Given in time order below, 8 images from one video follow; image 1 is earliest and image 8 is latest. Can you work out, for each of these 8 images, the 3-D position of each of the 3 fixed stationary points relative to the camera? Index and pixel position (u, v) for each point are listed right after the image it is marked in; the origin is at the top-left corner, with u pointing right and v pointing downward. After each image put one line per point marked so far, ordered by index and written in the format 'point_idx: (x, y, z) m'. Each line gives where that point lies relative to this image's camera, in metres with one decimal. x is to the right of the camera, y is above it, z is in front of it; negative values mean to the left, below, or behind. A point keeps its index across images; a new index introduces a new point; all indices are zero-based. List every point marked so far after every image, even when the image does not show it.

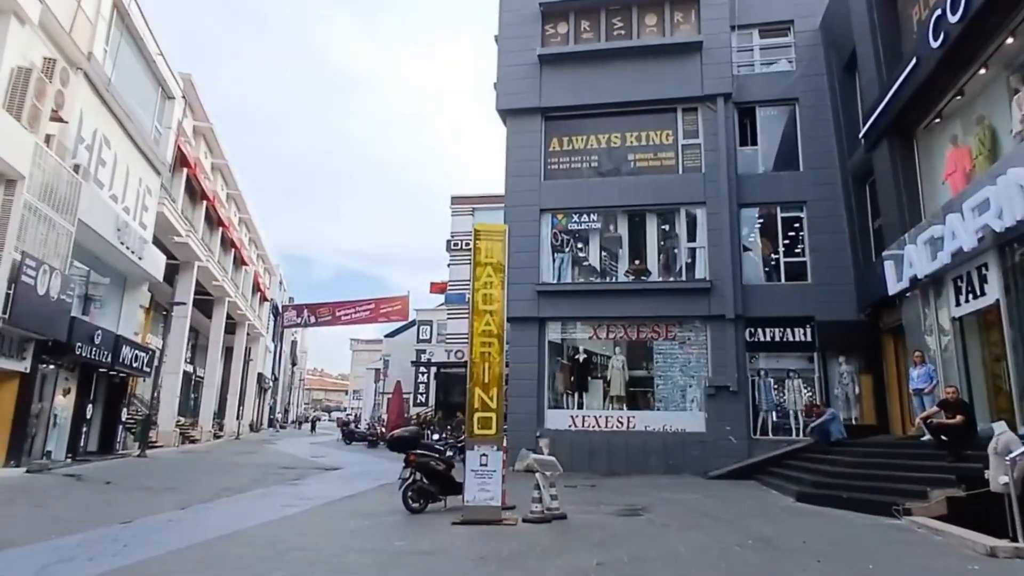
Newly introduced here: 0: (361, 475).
0: (-3.5, -4.2, +14.5) m
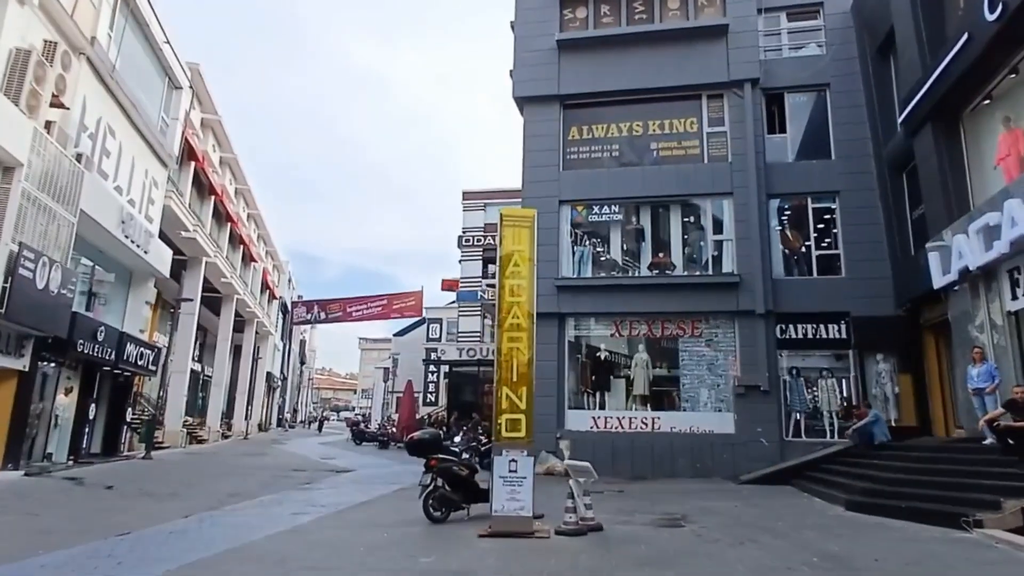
0: (-3.1, -4.1, +13.9) m
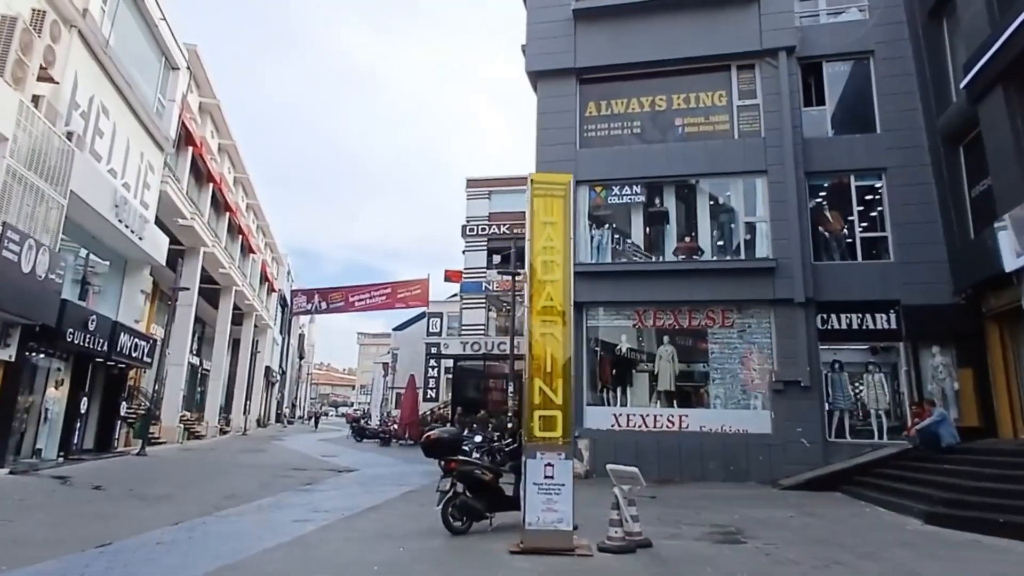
0: (-2.7, -3.8, +12.9) m
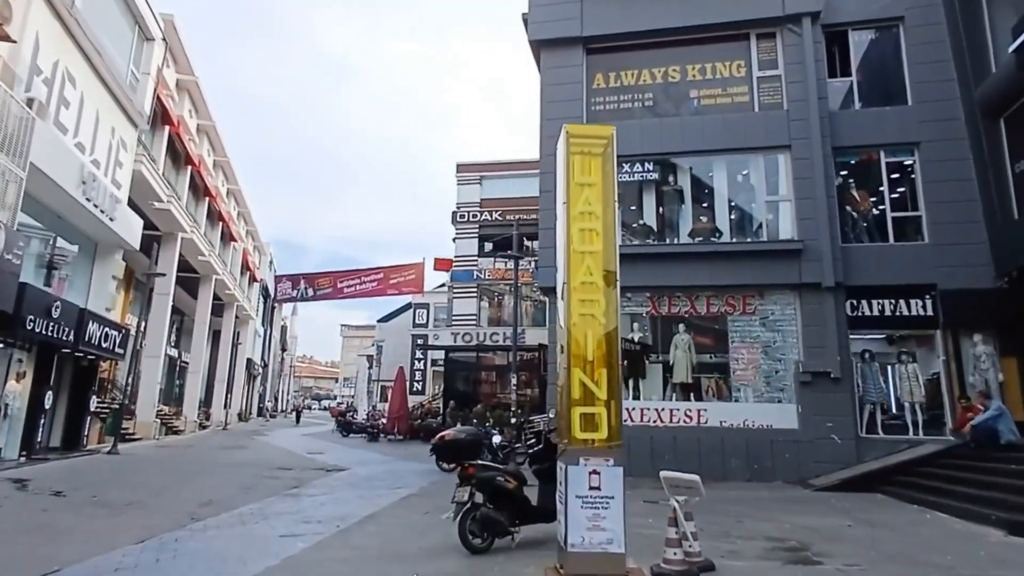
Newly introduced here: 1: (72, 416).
0: (-2.6, -3.5, +11.8) m
1: (-11.3, -3.3, +16.5) m
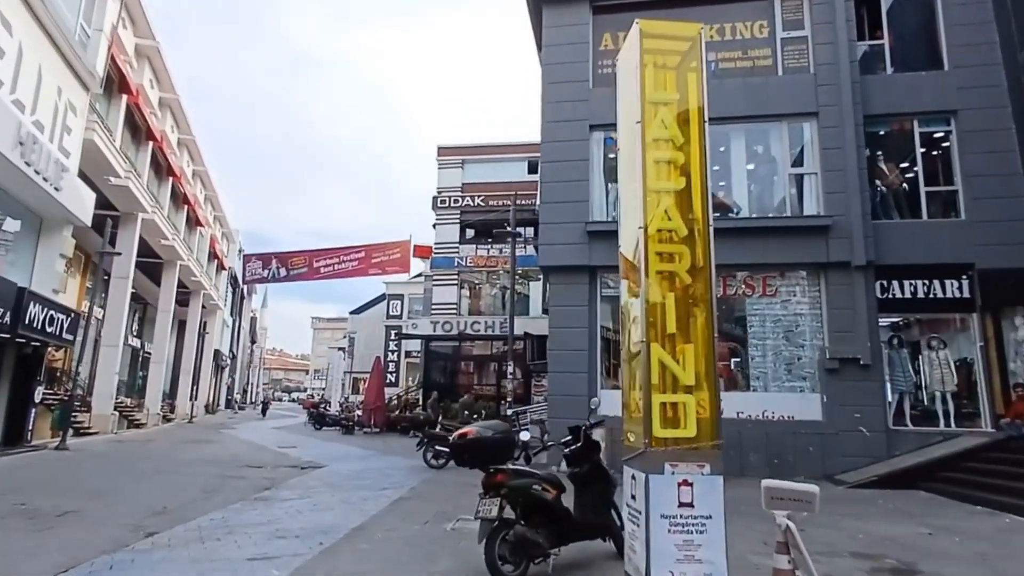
0: (-2.5, -3.1, +10.4) m
1: (-11.5, -2.8, +14.8) m
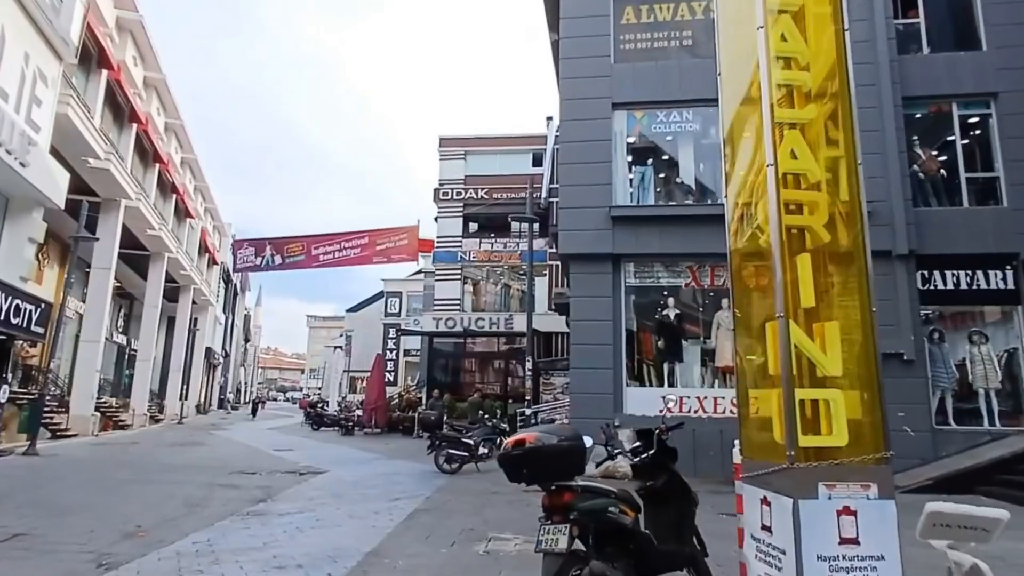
0: (-2.2, -2.9, +9.4) m
1: (-11.2, -2.6, +13.7) m
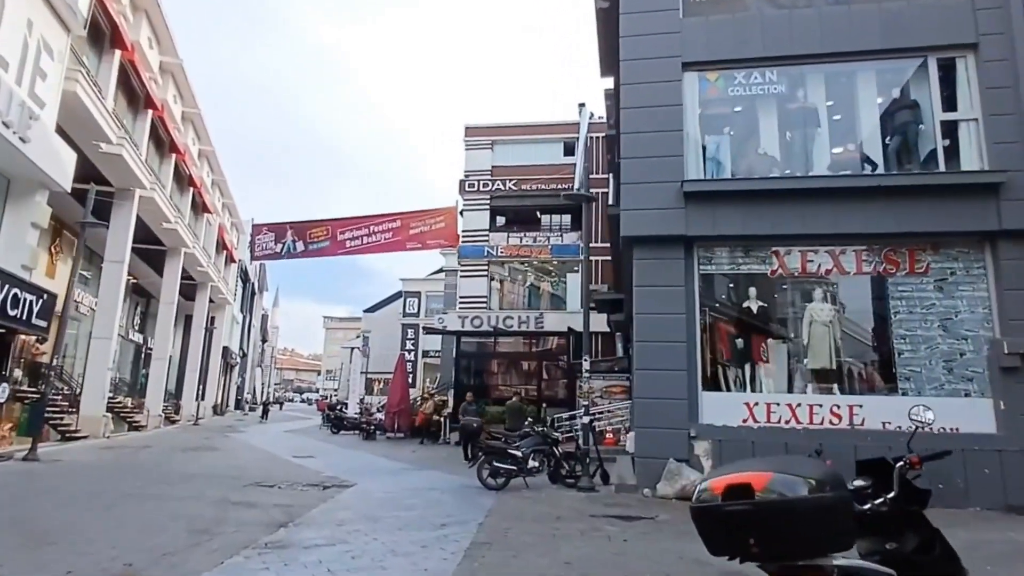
0: (-1.4, -2.7, +8.0) m
1: (-10.3, -2.4, +12.5) m
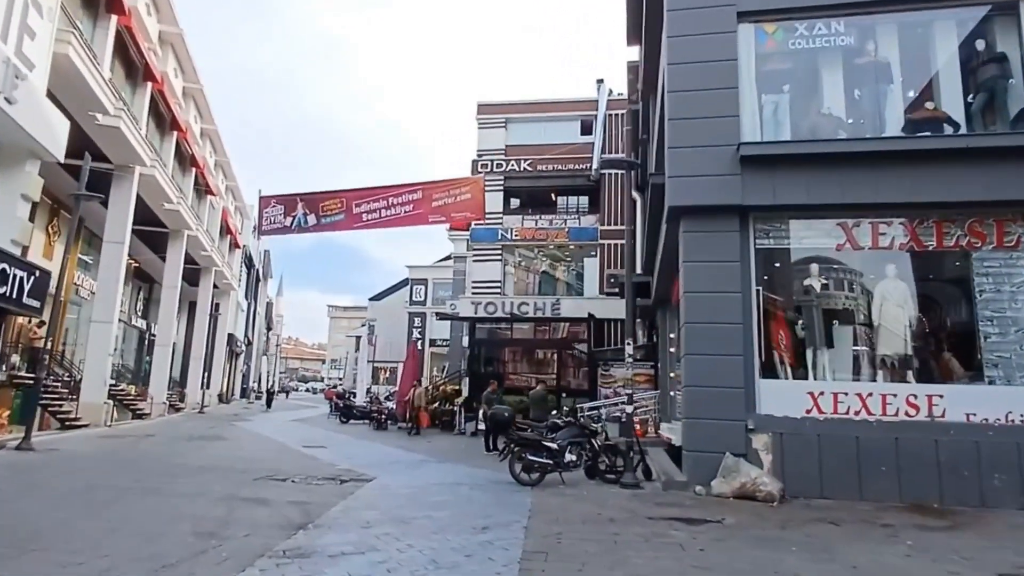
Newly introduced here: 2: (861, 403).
0: (-1.0, -2.4, +7.1) m
1: (-9.8, -2.0, +11.7) m
2: (+4.4, -1.5, +8.1) m
